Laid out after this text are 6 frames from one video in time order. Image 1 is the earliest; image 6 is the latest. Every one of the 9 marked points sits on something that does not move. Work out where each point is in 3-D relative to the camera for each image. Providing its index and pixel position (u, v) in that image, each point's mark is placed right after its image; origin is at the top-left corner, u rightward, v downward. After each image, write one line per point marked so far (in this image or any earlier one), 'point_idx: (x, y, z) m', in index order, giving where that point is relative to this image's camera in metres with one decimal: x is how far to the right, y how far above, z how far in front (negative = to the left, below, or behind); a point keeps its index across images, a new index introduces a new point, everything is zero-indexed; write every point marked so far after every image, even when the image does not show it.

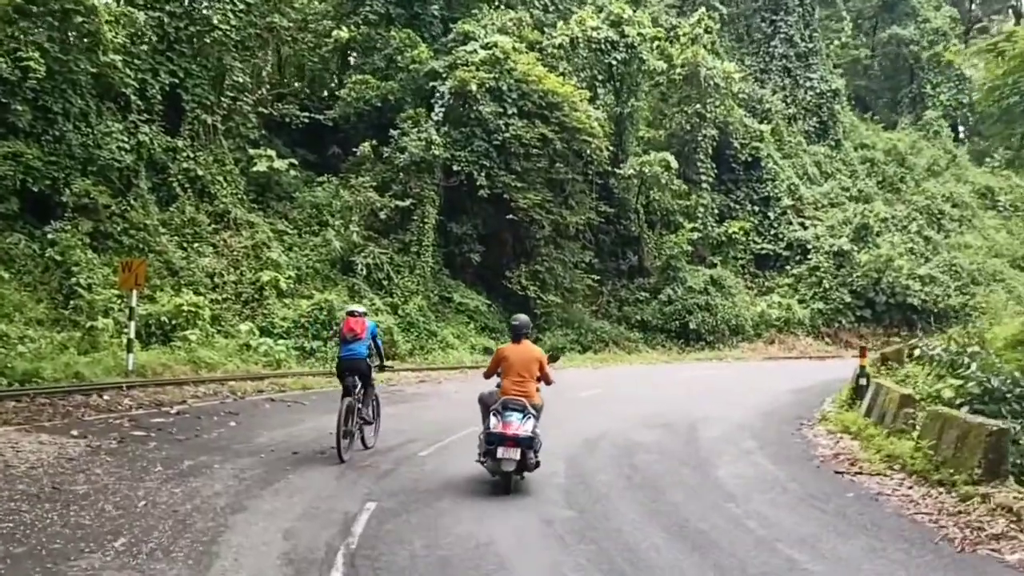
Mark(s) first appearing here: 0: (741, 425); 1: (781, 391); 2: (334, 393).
0: (+3.1, -1.9, +13.2) m
1: (+4.9, -1.9, +17.4) m
2: (-3.1, -1.9, +17.4) m
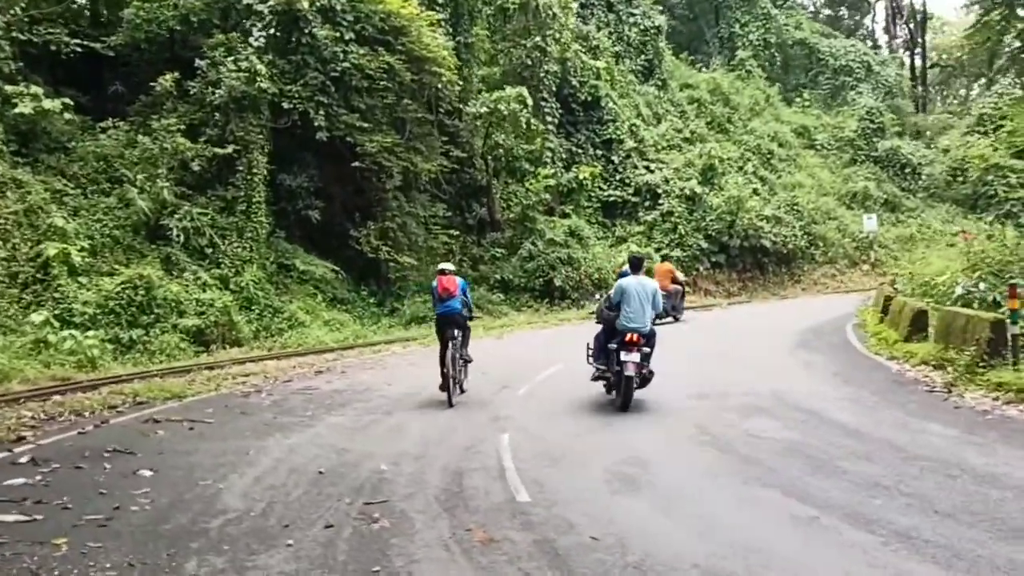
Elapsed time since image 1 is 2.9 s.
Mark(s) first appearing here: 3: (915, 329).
0: (+3.5, -1.1, +10.0) m
1: (+4.1, -0.9, +14.6) m
2: (-3.6, -1.4, +12.4) m
3: (+5.3, -0.5, +12.7) m
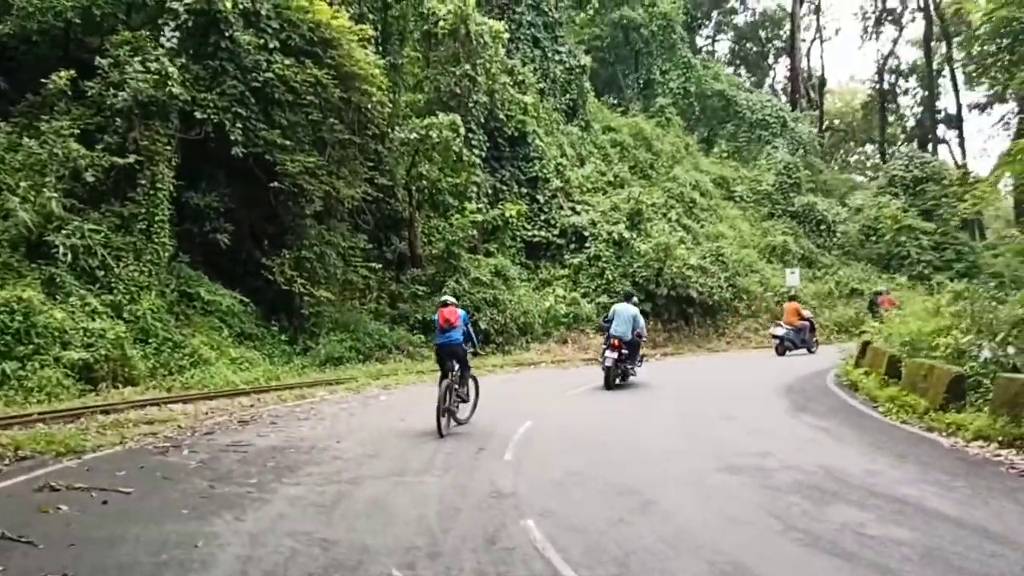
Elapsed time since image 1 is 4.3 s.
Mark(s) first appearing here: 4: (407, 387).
0: (+3.6, -1.7, +8.4) m
1: (+3.6, -1.7, +13.0) m
2: (-3.7, -1.7, +9.9) m
3: (+5.1, -1.2, +11.3) m
4: (-2.0, -1.9, +18.4) m
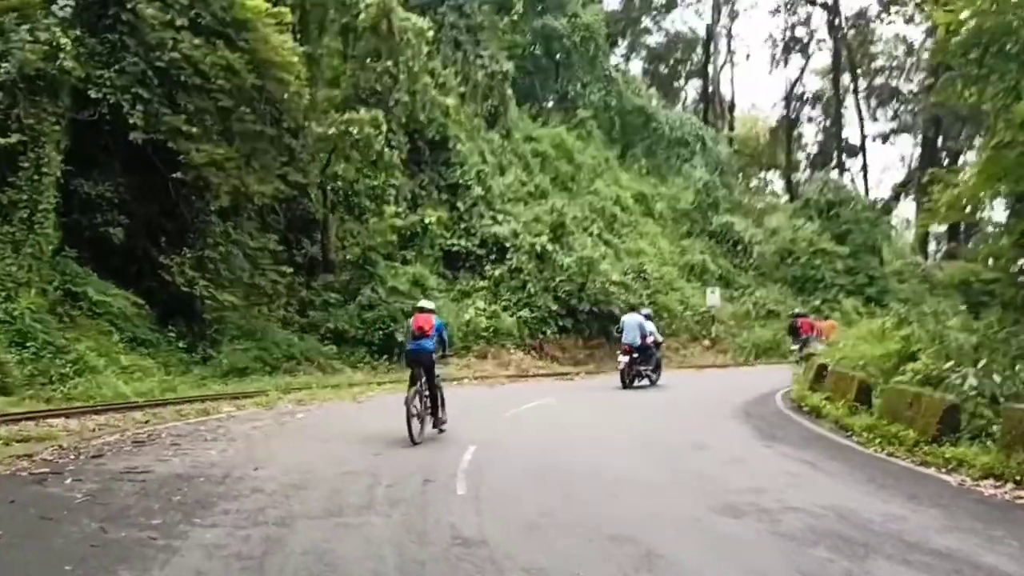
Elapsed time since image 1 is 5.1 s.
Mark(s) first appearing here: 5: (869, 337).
0: (+3.4, -1.8, +7.2) m
1: (+2.9, -1.9, +11.8) m
2: (-4.1, -1.6, +8.0) m
3: (+4.5, -1.5, +10.3) m
4: (-3.2, -2.0, +16.7) m
5: (+7.0, -1.0, +19.2) m
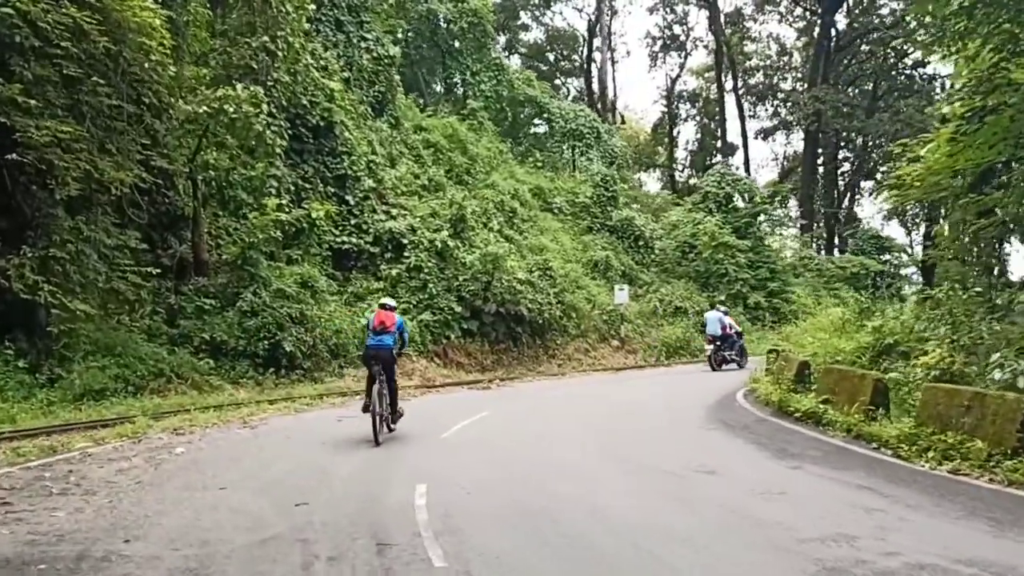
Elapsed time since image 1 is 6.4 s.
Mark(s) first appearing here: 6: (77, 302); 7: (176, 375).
0: (+3.6, -1.6, +5.0) m
1: (+2.5, -1.7, +9.5) m
2: (-3.9, -1.6, +4.8) m
3: (+4.3, -1.2, +8.2) m
4: (-4.2, -2.0, +13.5) m
5: (+5.6, -0.7, +17.4) m
6: (-8.0, -0.3, +18.0) m
7: (-6.6, -1.7, +19.3) m
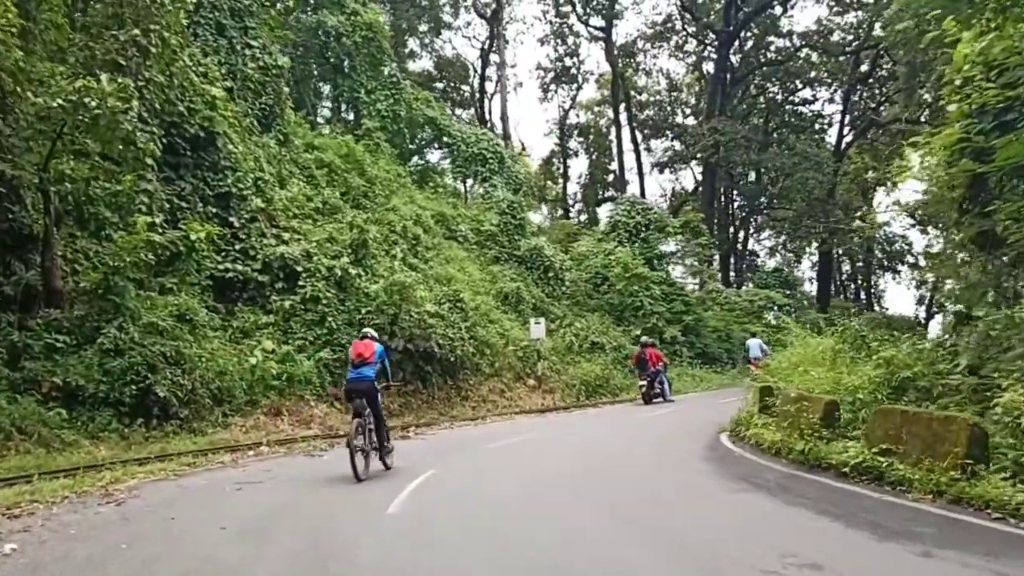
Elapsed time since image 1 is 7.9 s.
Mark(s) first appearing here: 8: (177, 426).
0: (+4.1, -1.5, +2.4) m
1: (+2.5, -1.8, +6.8) m
2: (-3.2, -1.5, +1.2) m
3: (+4.5, -1.3, +5.7) m
4: (-4.6, -2.3, +9.8) m
5: (+4.6, -1.2, +14.9) m
6: (-9.0, -0.7, +13.9) m
7: (-7.7, -2.2, +15.3) m
8: (-6.1, -2.5, +18.0) m
